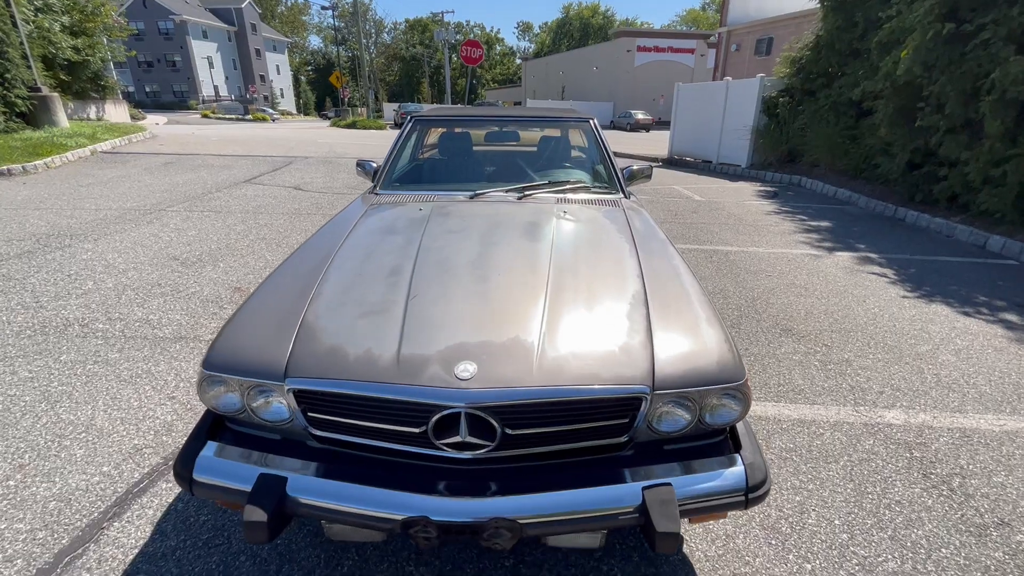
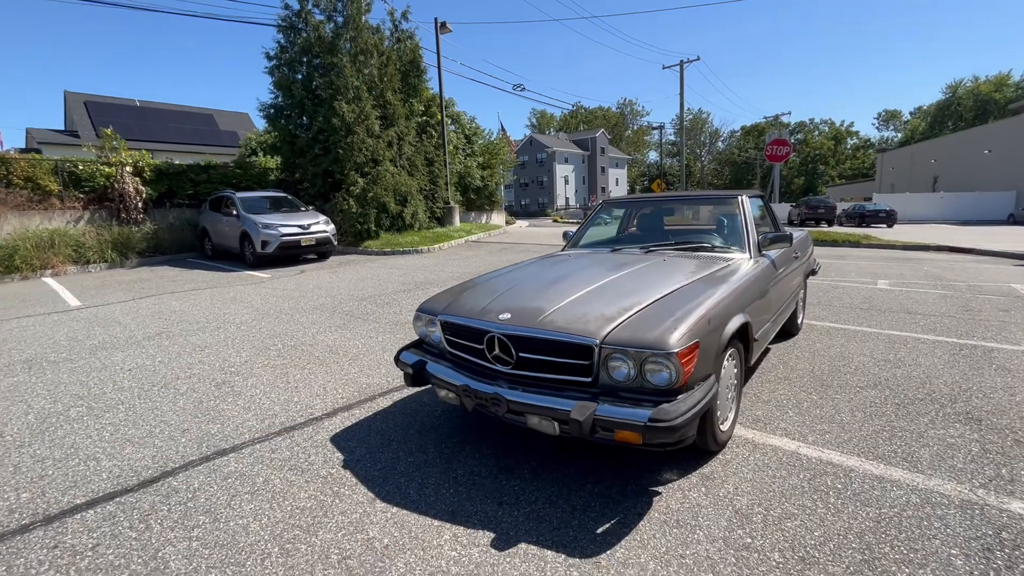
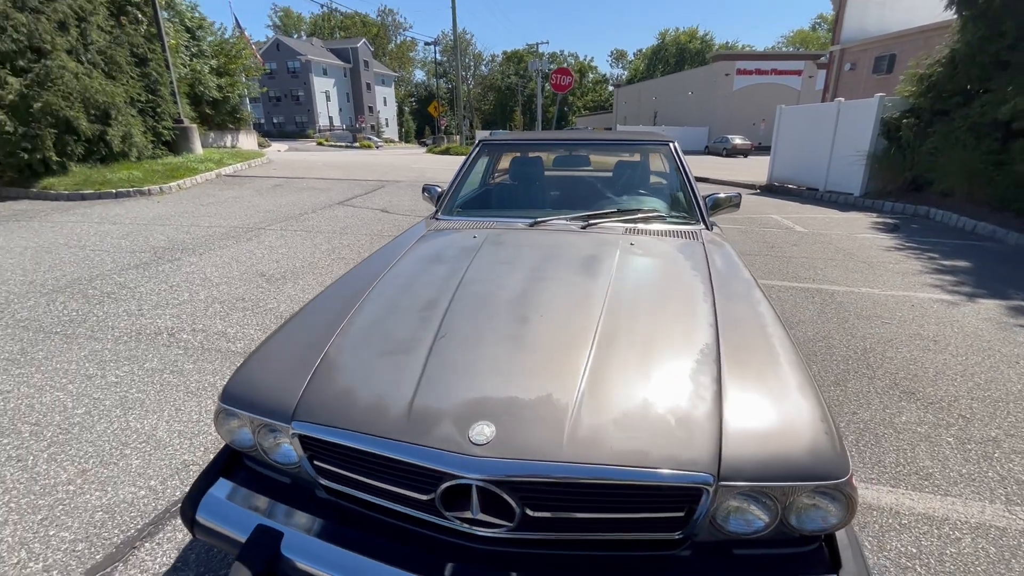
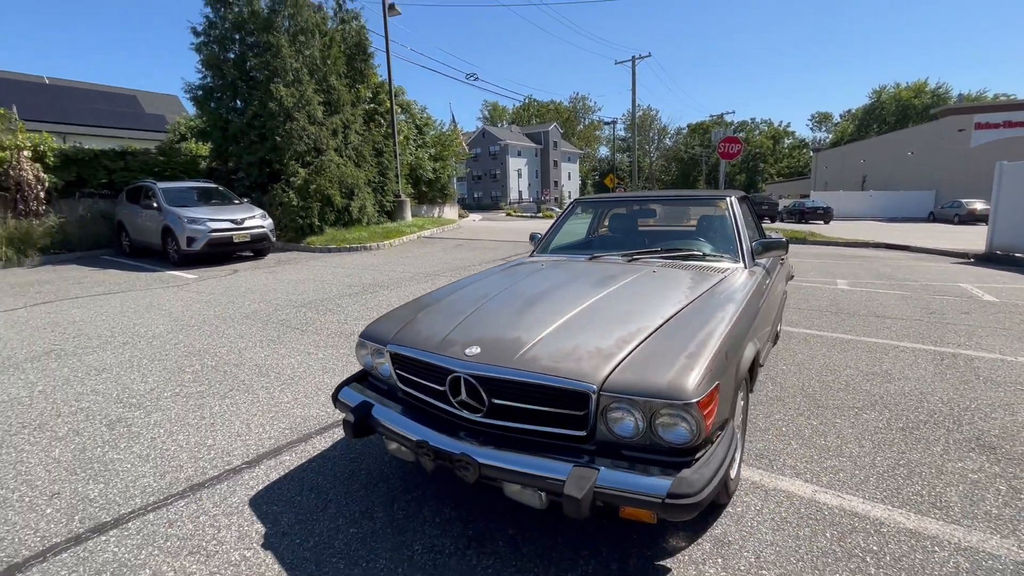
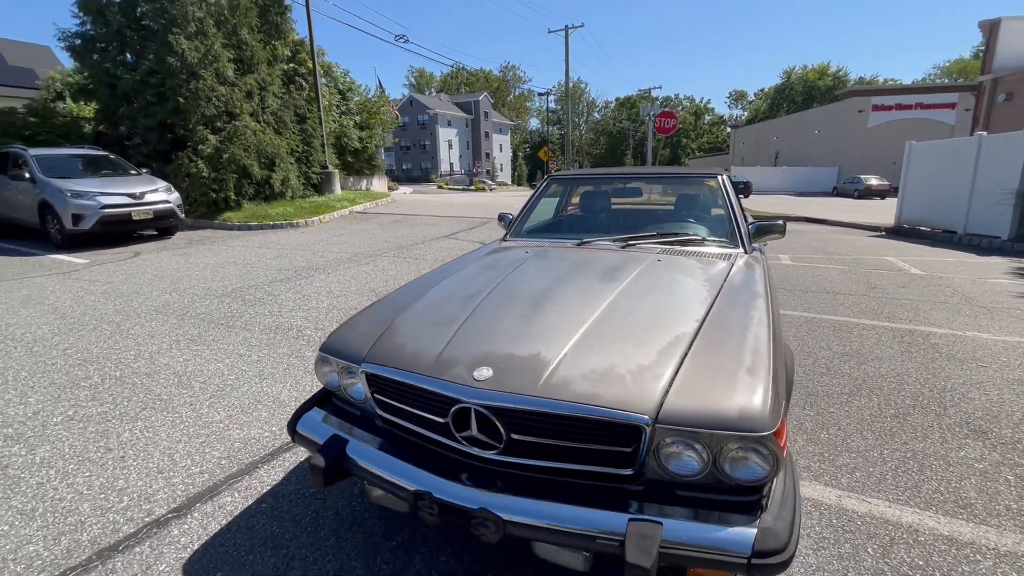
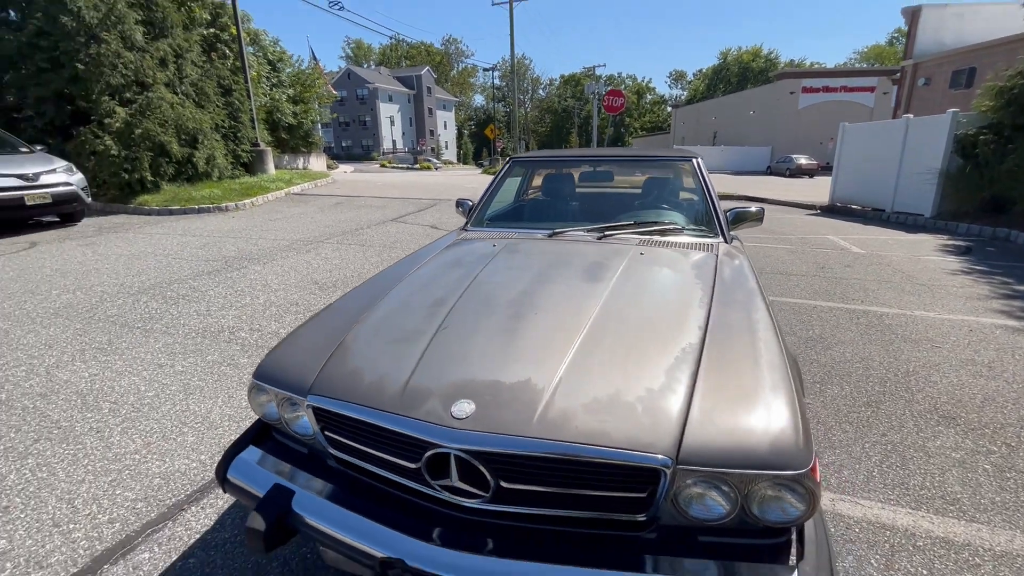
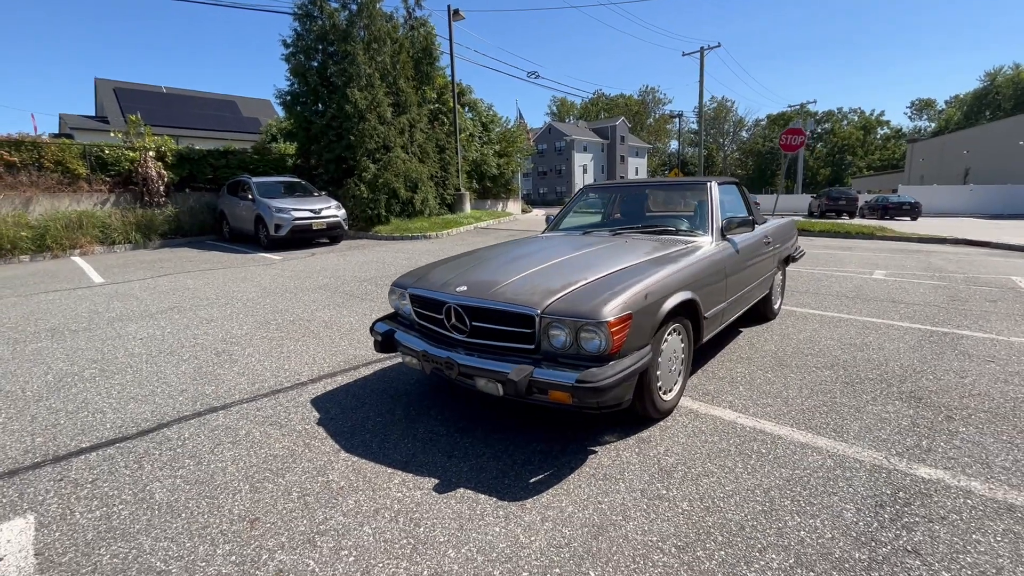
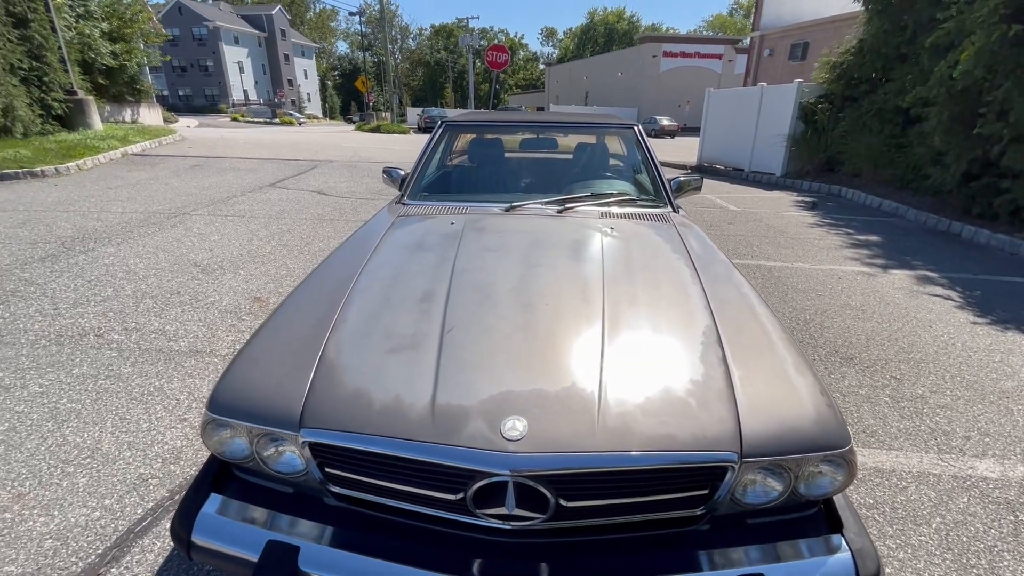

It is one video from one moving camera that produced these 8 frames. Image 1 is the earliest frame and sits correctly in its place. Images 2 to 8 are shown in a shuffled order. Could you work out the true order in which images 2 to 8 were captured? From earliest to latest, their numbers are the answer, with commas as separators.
8, 3, 6, 5, 4, 2, 7
